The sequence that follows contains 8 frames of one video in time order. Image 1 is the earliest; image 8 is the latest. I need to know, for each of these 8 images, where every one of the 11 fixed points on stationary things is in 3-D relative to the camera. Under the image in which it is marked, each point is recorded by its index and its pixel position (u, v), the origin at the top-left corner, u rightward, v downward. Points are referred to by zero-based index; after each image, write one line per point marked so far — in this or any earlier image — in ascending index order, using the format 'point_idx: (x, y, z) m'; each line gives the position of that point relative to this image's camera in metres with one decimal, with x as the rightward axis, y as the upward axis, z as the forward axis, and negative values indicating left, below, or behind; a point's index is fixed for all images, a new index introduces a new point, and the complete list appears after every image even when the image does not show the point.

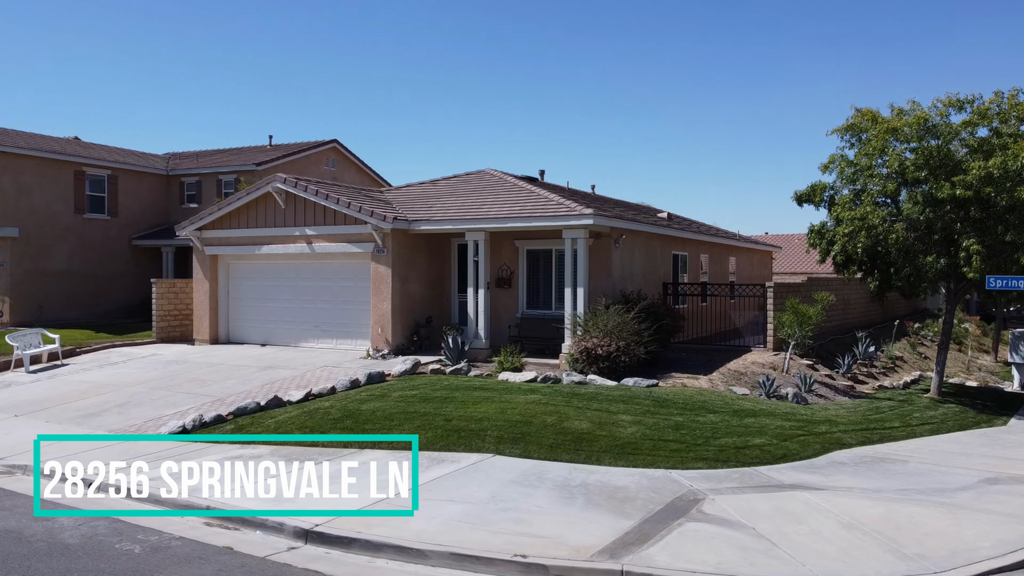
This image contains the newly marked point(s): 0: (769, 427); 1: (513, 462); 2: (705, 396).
0: (+3.6, -1.9, +10.7) m
1: (0.0, -2.0, +9.0) m
2: (+2.9, -1.6, +11.8) m
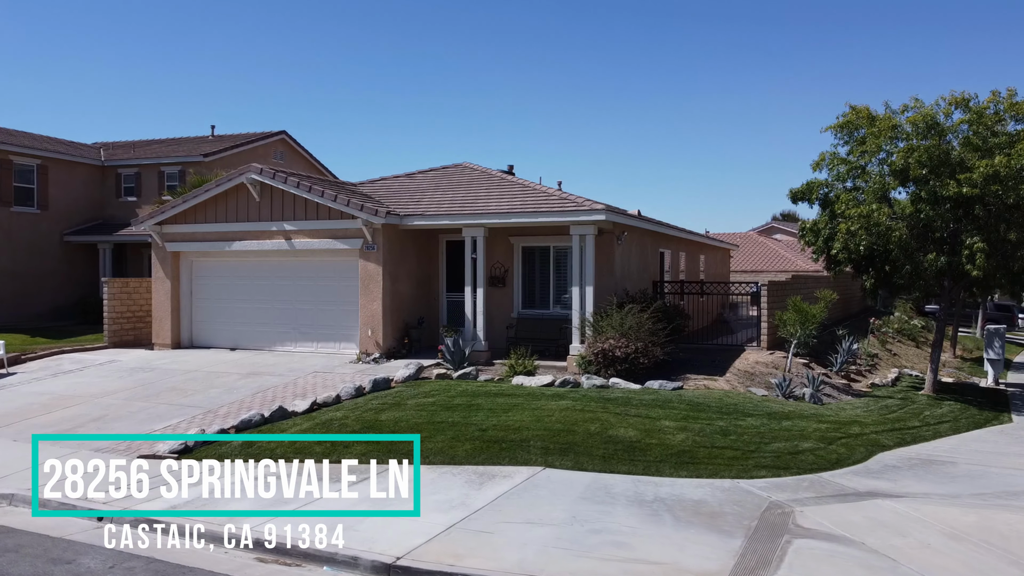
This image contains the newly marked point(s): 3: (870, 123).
0: (+4.0, -1.9, +10.4) m
1: (+0.6, -2.0, +8.3) m
2: (+3.2, -1.6, +11.3) m
3: (+7.1, +3.2, +15.5) m
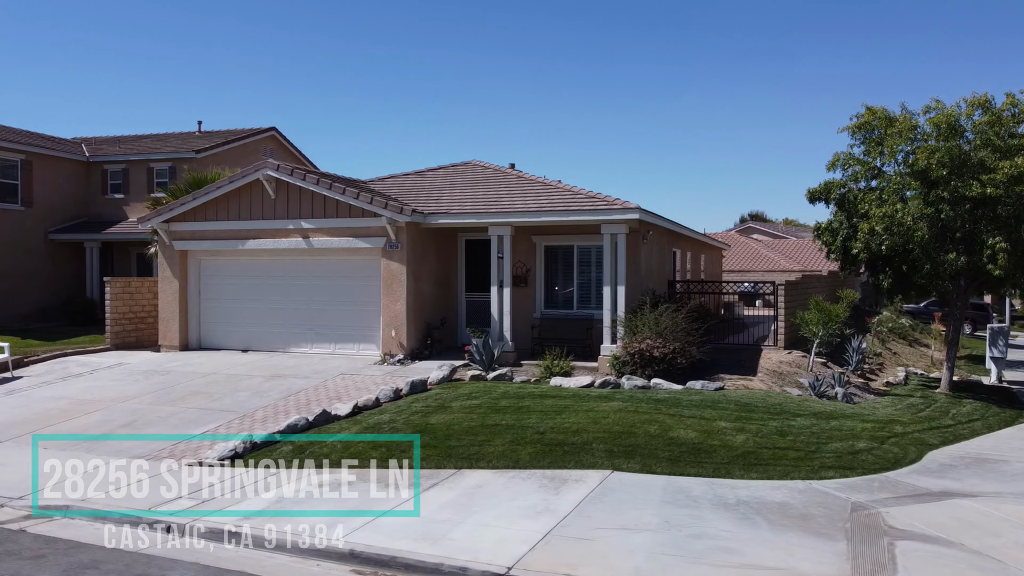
0: (+4.6, -1.9, +10.4) m
1: (+1.4, -2.0, +8.1) m
2: (+3.8, -1.6, +11.3) m
3: (+7.5, +3.2, +15.6) m
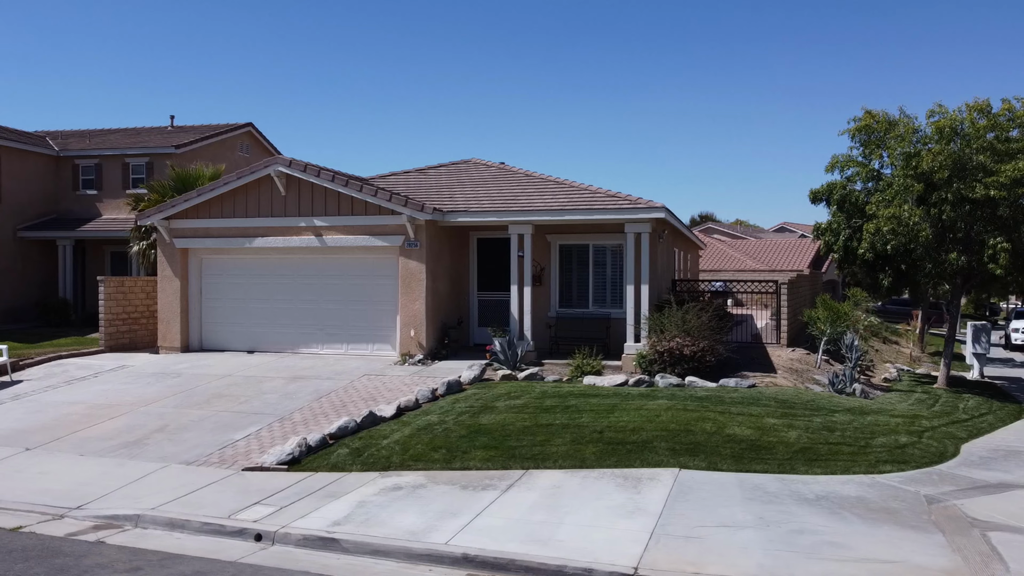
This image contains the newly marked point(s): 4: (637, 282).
0: (+5.2, -1.9, +10.6) m
1: (+2.1, -2.0, +8.2) m
2: (+4.4, -1.6, +11.5) m
3: (+7.7, +3.3, +16.0) m
4: (+2.2, +0.1, +13.5) m
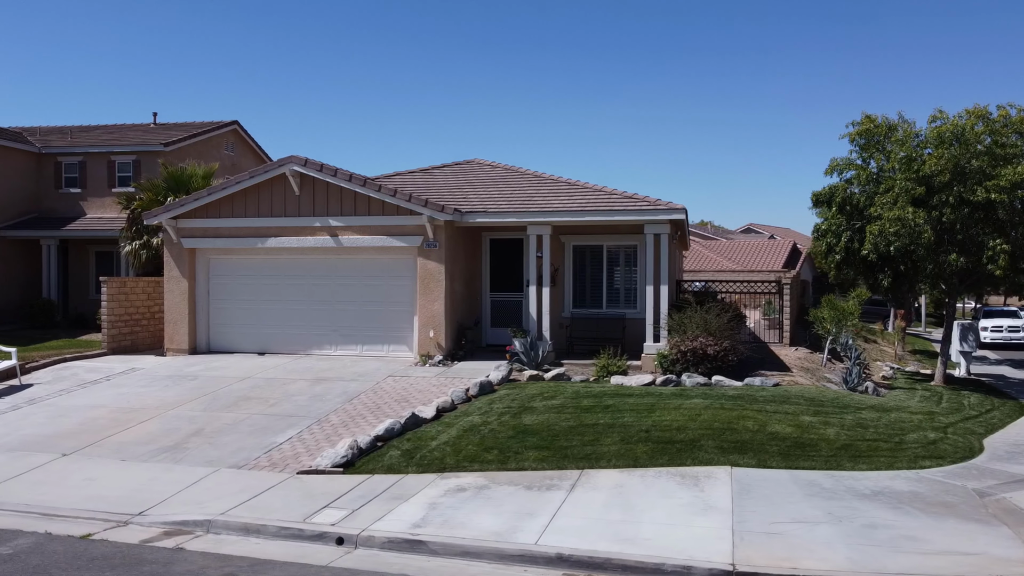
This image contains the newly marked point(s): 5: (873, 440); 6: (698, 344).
0: (+5.7, -1.9, +11.0) m
1: (+2.7, -2.0, +8.3) m
2: (+4.8, -1.6, +11.8) m
3: (+7.9, +3.3, +16.5) m
4: (+2.5, +0.1, +13.6) m
5: (+4.4, -1.9, +9.6) m
6: (+2.9, -0.9, +12.4) m
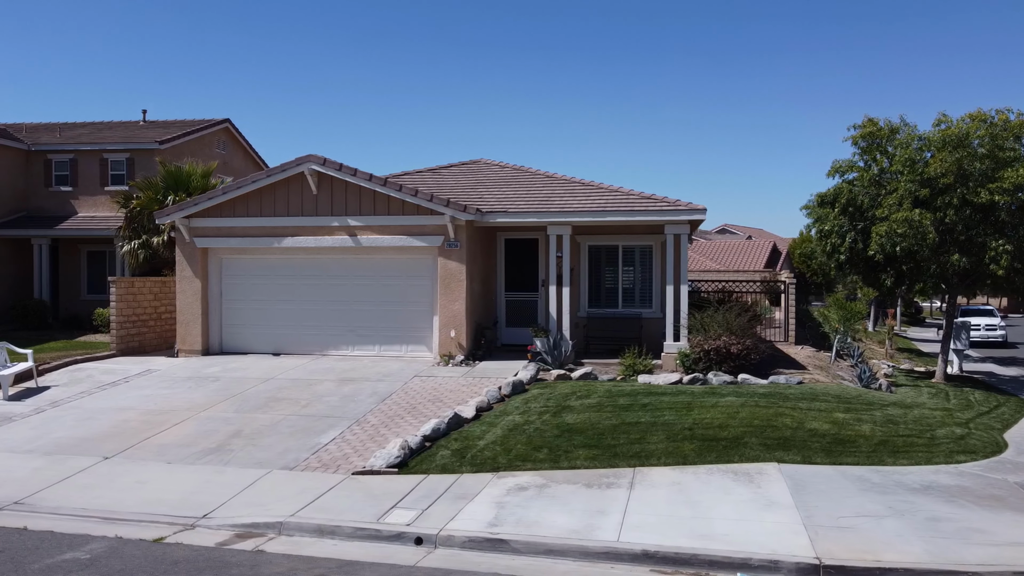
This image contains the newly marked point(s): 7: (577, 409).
0: (+6.1, -1.9, +11.2) m
1: (+3.3, -2.0, +8.5) m
2: (+5.2, -1.6, +12.0) m
3: (+8.1, +3.3, +16.8) m
4: (+2.8, +0.1, +13.8) m
5: (+4.9, -1.8, +9.8) m
6: (+3.3, -0.9, +12.6) m
7: (+0.8, -1.6, +10.3) m
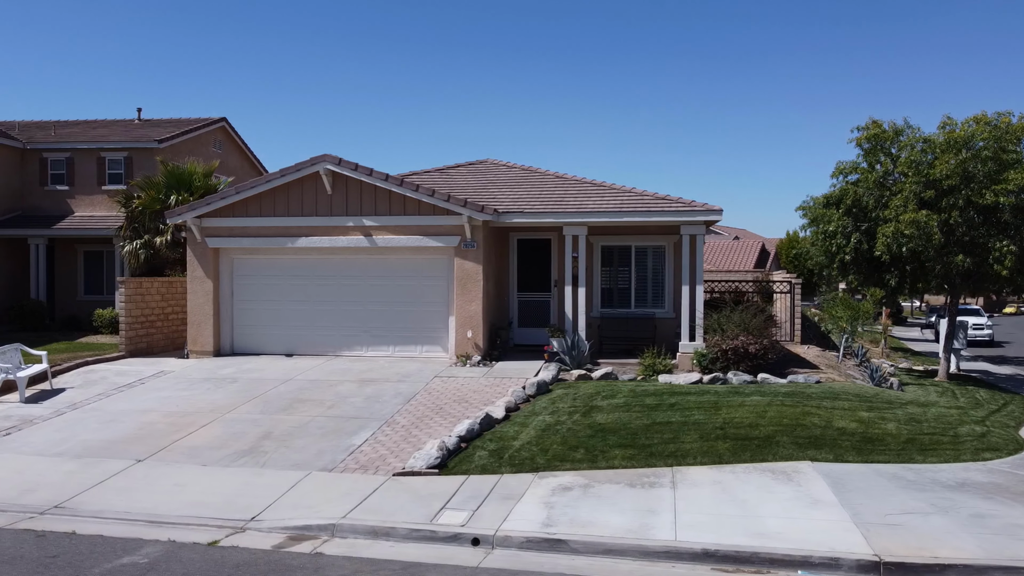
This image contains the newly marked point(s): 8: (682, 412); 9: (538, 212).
0: (+6.5, -1.9, +11.4) m
1: (+3.7, -2.0, +8.6) m
2: (+5.6, -1.6, +12.2) m
3: (+8.3, +3.3, +17.1) m
4: (+3.1, +0.1, +13.9) m
5: (+5.3, -1.8, +9.9) m
6: (+3.6, -0.9, +12.7) m
7: (+1.2, -1.6, +10.3) m
8: (+2.2, -1.6, +10.1) m
9: (+0.5, +1.3, +13.8) m
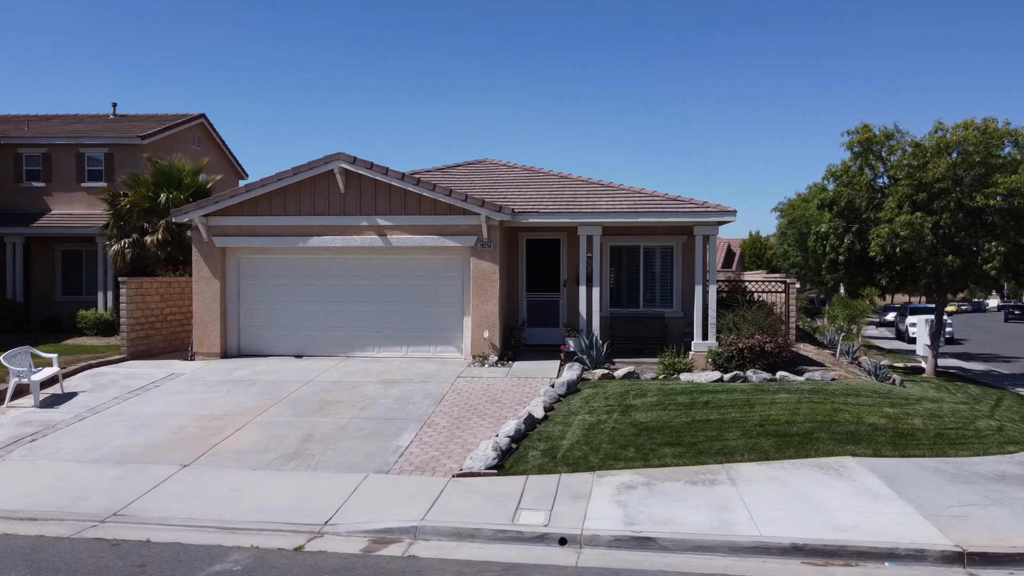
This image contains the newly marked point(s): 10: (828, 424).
0: (+6.9, -1.9, +11.8) m
1: (+4.3, -2.0, +8.8) m
2: (+5.9, -1.6, +12.5) m
3: (+8.4, +3.3, +17.6) m
4: (+3.4, +0.1, +14.1) m
5: (+5.8, -1.8, +10.3) m
6: (+4.0, -0.9, +13.0) m
7: (+1.7, -1.6, +10.4) m
8: (+2.7, -1.6, +10.2) m
9: (+0.7, +1.3, +13.8) m
10: (+3.9, -1.7, +9.8) m
